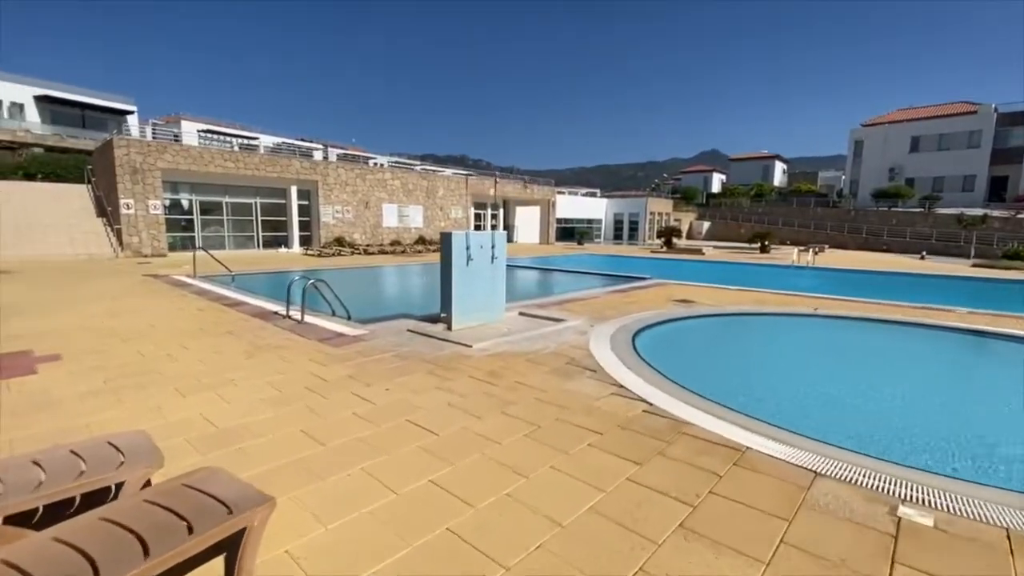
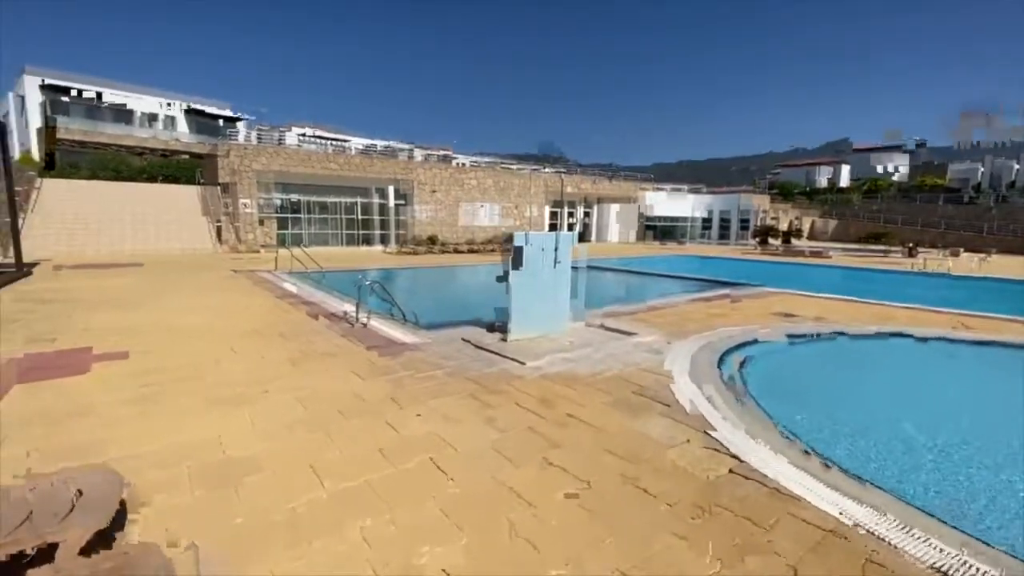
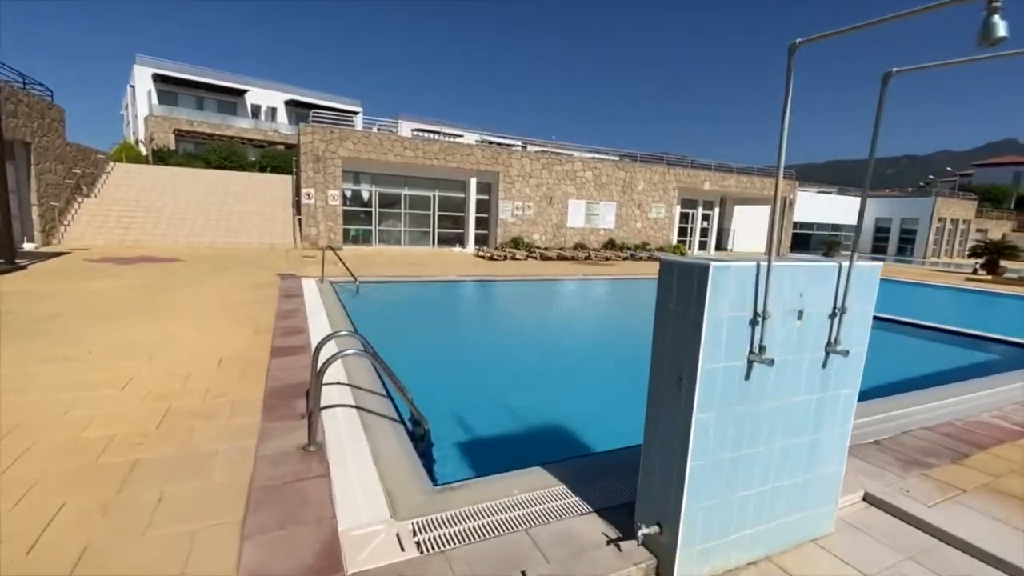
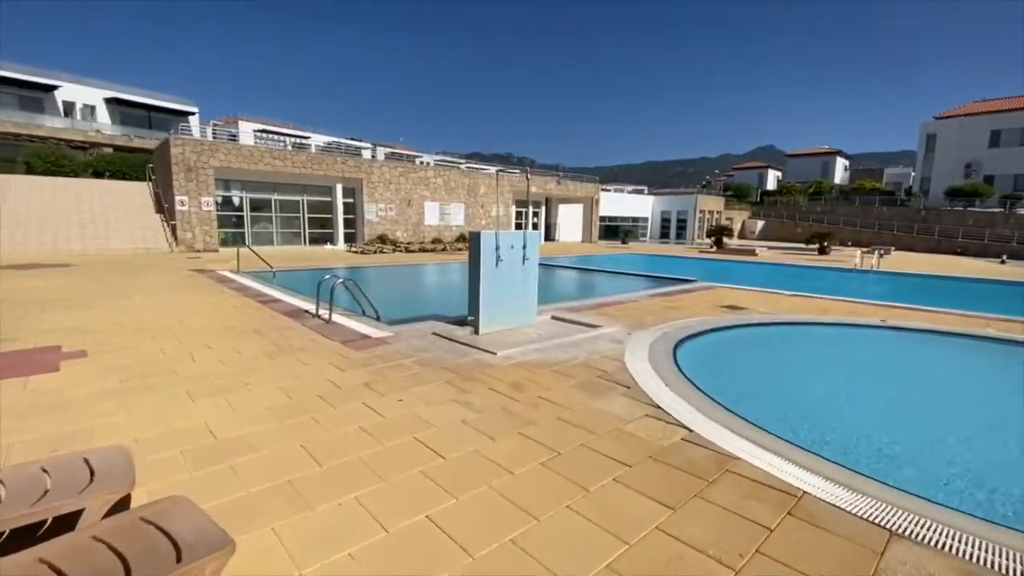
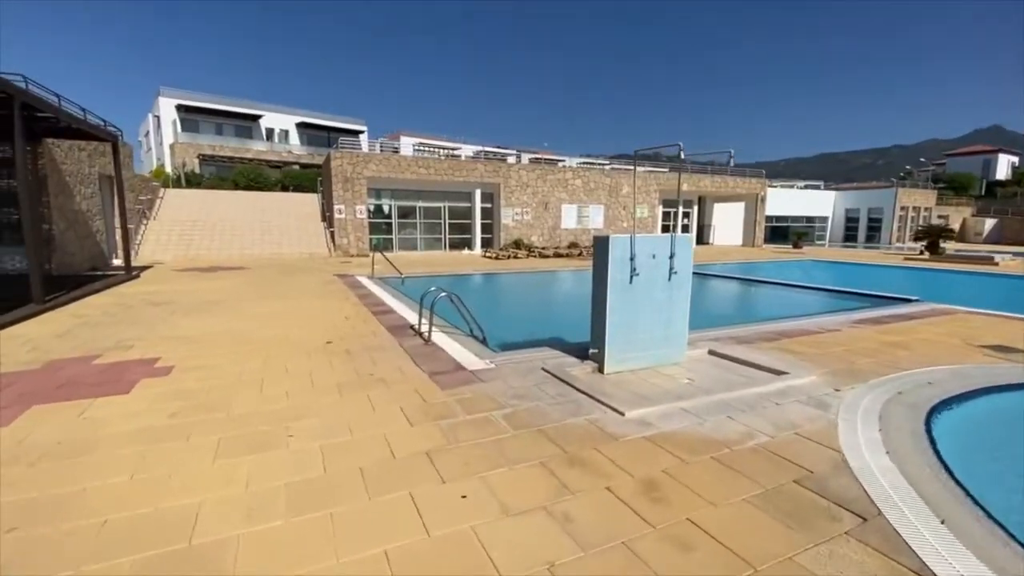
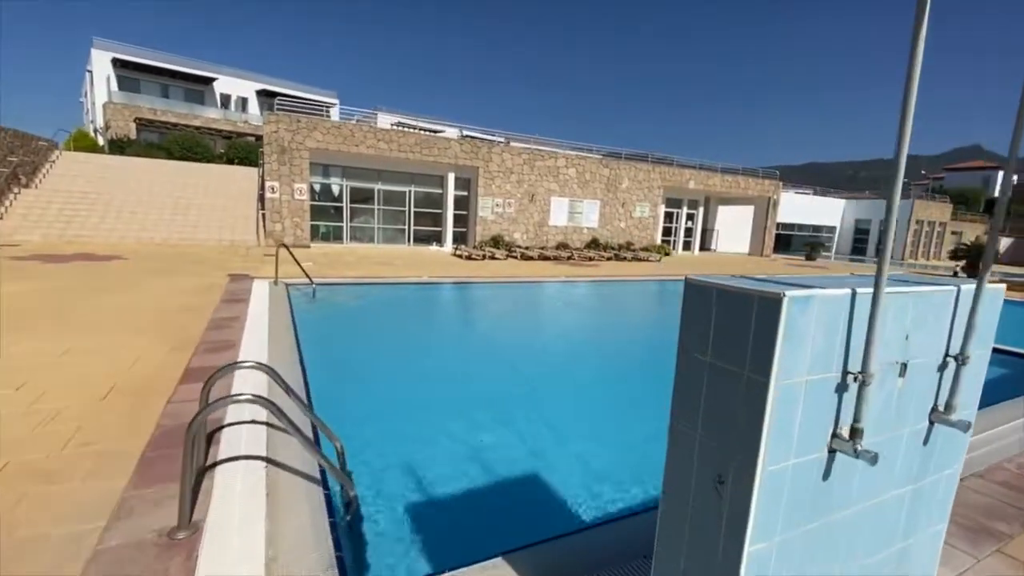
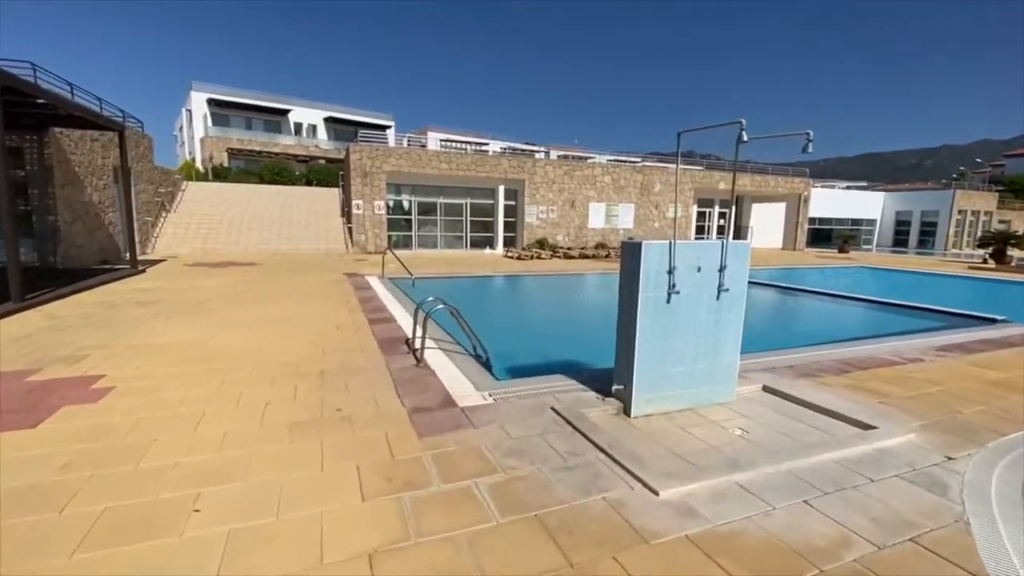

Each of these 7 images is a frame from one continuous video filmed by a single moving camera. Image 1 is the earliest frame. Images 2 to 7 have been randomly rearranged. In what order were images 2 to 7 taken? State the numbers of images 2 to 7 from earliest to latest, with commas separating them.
4, 2, 5, 7, 3, 6
